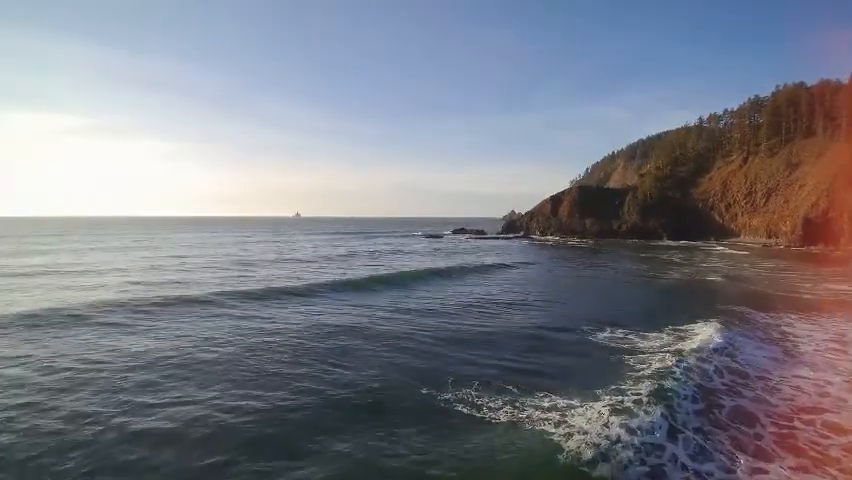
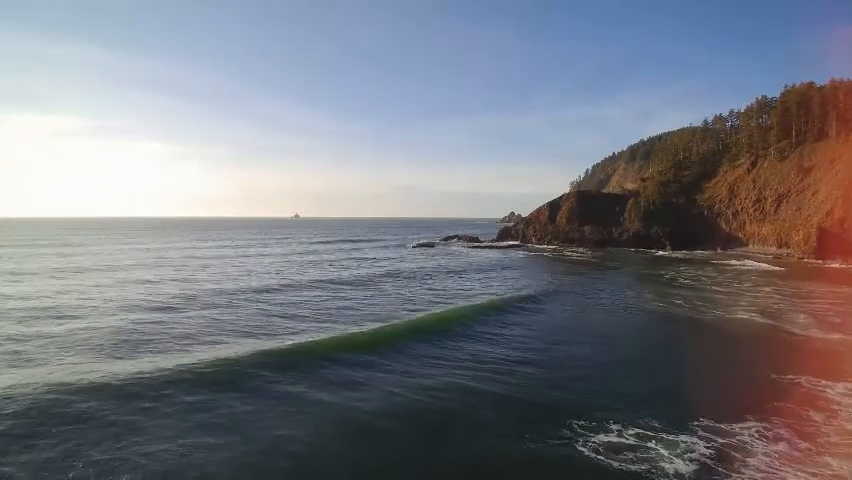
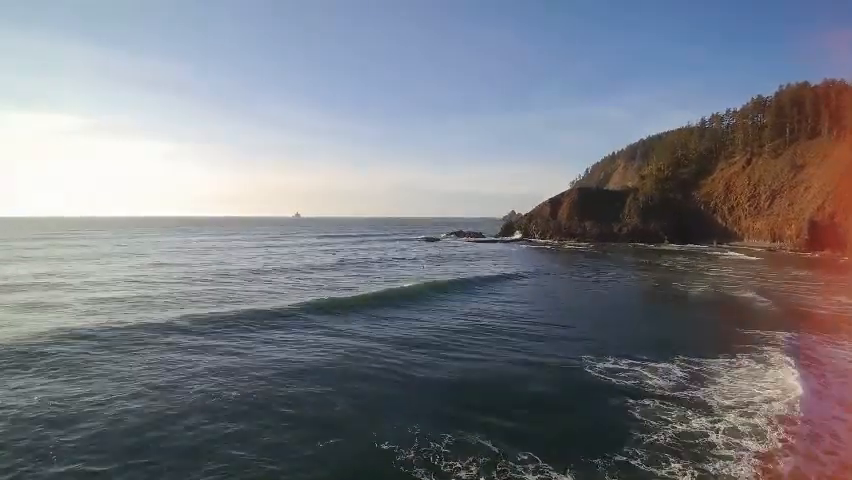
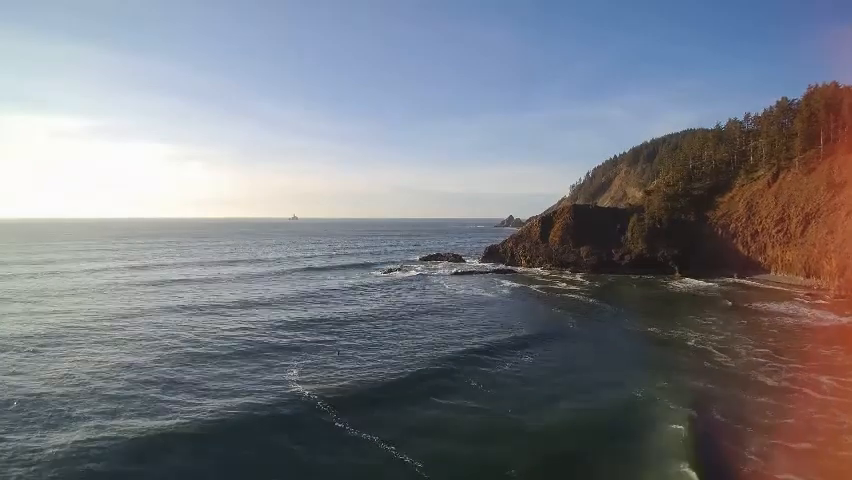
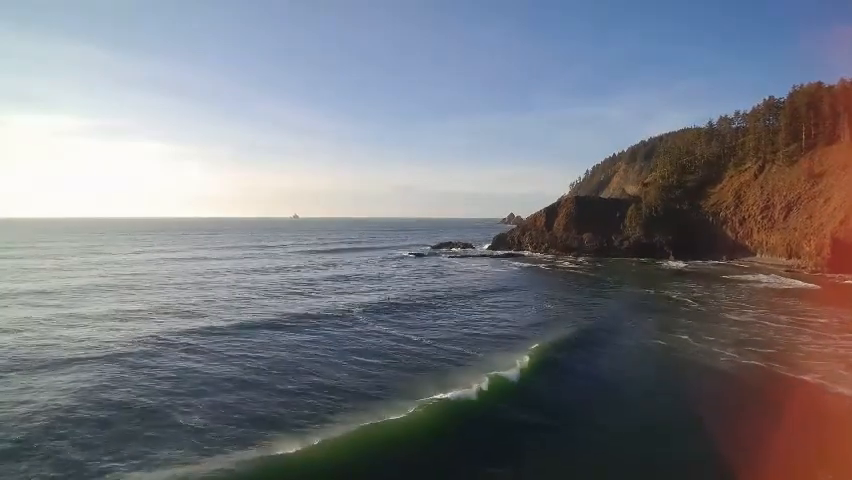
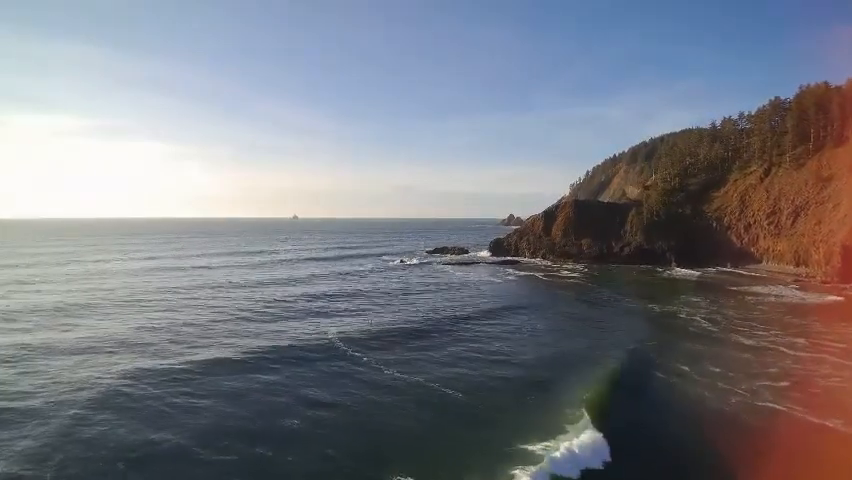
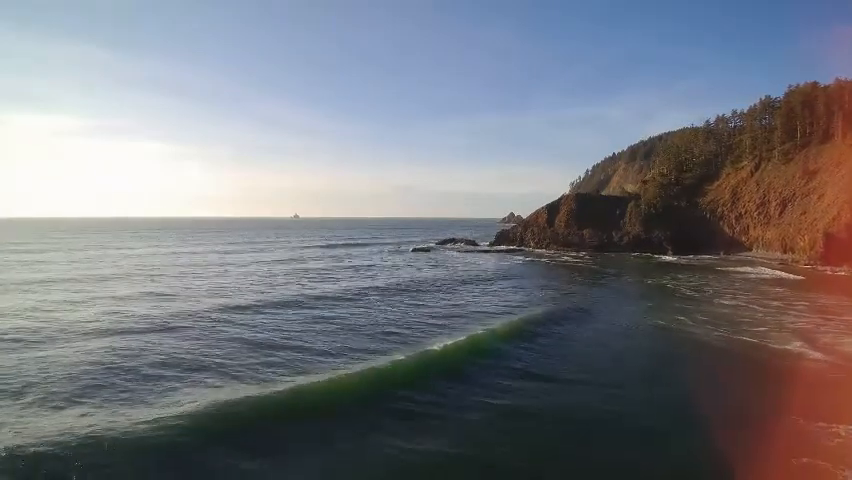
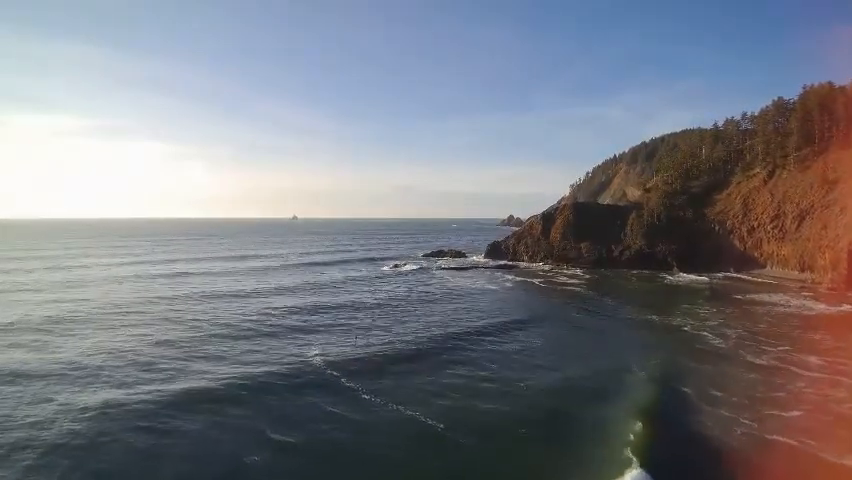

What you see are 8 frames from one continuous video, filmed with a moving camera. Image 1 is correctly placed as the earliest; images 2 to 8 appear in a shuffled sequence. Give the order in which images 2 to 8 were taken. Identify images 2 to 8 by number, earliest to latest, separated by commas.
3, 2, 7, 5, 6, 8, 4
